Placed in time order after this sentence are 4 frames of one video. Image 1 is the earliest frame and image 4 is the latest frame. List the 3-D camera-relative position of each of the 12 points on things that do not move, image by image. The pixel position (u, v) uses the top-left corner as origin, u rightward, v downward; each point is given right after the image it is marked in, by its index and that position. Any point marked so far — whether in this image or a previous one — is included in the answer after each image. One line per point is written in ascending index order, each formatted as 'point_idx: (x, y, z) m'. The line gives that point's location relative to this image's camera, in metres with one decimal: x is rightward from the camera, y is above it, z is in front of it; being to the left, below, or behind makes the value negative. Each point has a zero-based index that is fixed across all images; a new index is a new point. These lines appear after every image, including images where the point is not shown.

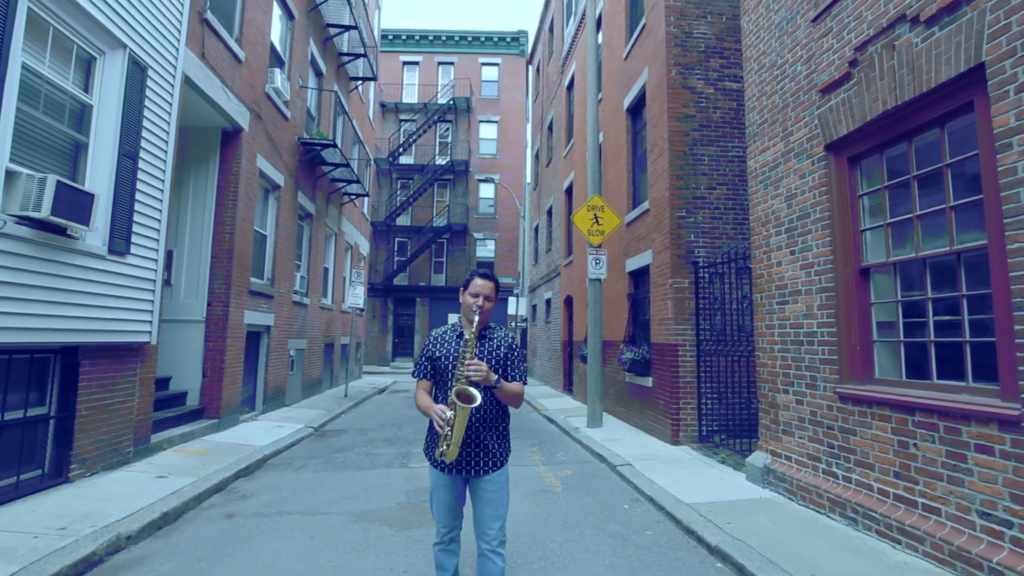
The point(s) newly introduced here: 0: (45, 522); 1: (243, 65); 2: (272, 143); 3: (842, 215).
0: (-4.3, -2.2, +4.8) m
1: (-5.2, +4.4, +10.0) m
2: (-5.4, +3.2, +11.6) m
3: (+3.4, +0.8, +5.3) m
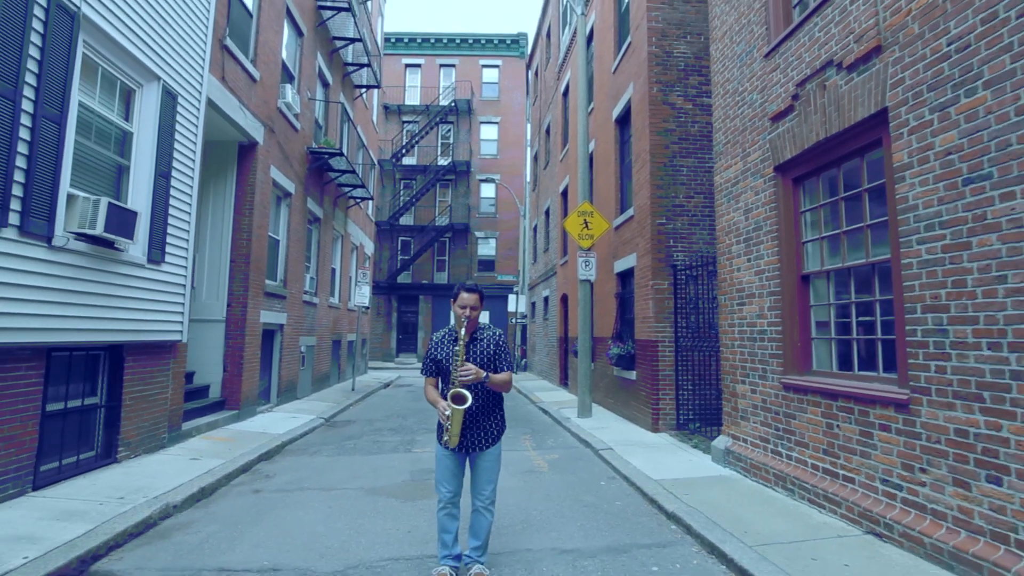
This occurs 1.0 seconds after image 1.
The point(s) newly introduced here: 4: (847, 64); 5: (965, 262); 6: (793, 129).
0: (-4.5, -2.3, +5.7) m
1: (-5.3, +4.3, +10.9) m
2: (-5.5, +3.2, +12.5) m
3: (+3.3, +0.7, +6.2) m
4: (+3.3, +2.2, +5.1) m
5: (+3.4, +0.2, +3.9) m
6: (+3.2, +1.8, +5.9) m
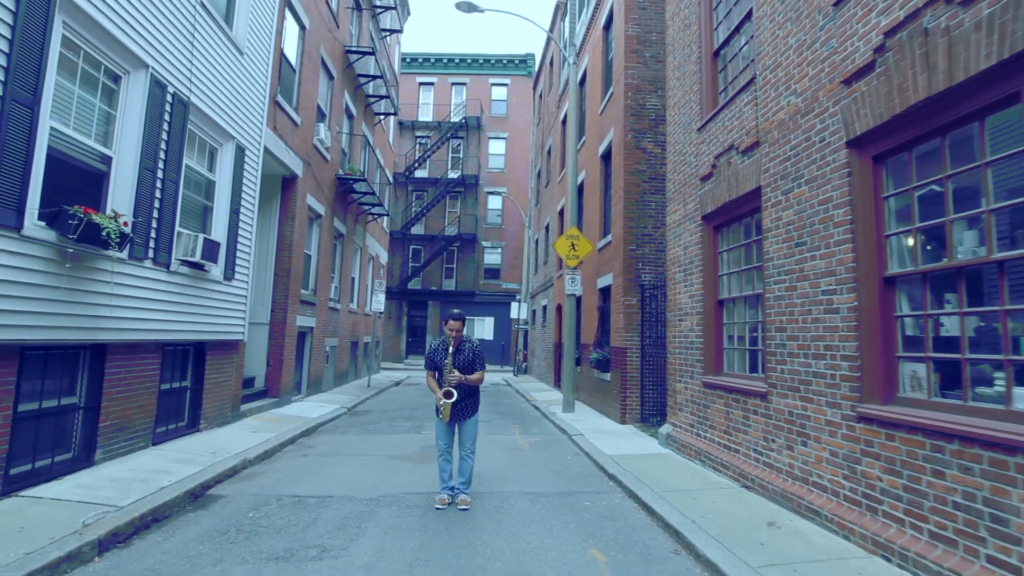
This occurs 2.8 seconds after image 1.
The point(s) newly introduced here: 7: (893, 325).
0: (-4.7, -2.4, +7.8) m
1: (-5.4, +4.1, +13.0) m
2: (-5.5, +3.0, +14.6) m
3: (+3.1, +0.4, +8.1) m
4: (+3.1, +1.9, +7.1) m
5: (+3.1, -0.1, +5.8) m
6: (+3.0, +1.5, +7.9) m
7: (+3.5, -0.4, +4.7) m
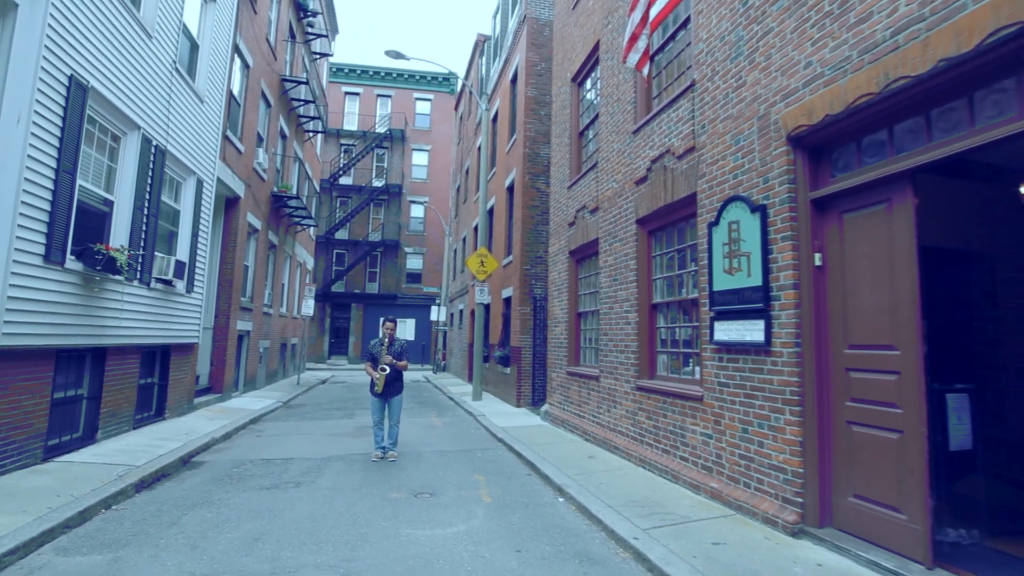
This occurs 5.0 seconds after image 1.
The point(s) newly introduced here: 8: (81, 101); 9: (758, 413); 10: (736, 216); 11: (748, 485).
0: (-6.4, -2.7, +9.8) m
1: (-7.7, +3.8, +14.8) m
2: (-8.1, +2.7, +16.4) m
3: (+1.3, +0.1, +11.3) m
4: (+1.5, +1.6, +10.3) m
5: (+1.7, -0.5, +9.0) m
6: (+1.3, +1.2, +11.1) m
7: (+2.2, -0.7, +8.0) m
8: (-5.8, +2.5, +7.0) m
9: (+2.6, -1.3, +5.4) m
10: (+2.5, +0.8, +5.8) m
11: (+2.5, -2.1, +5.6) m
